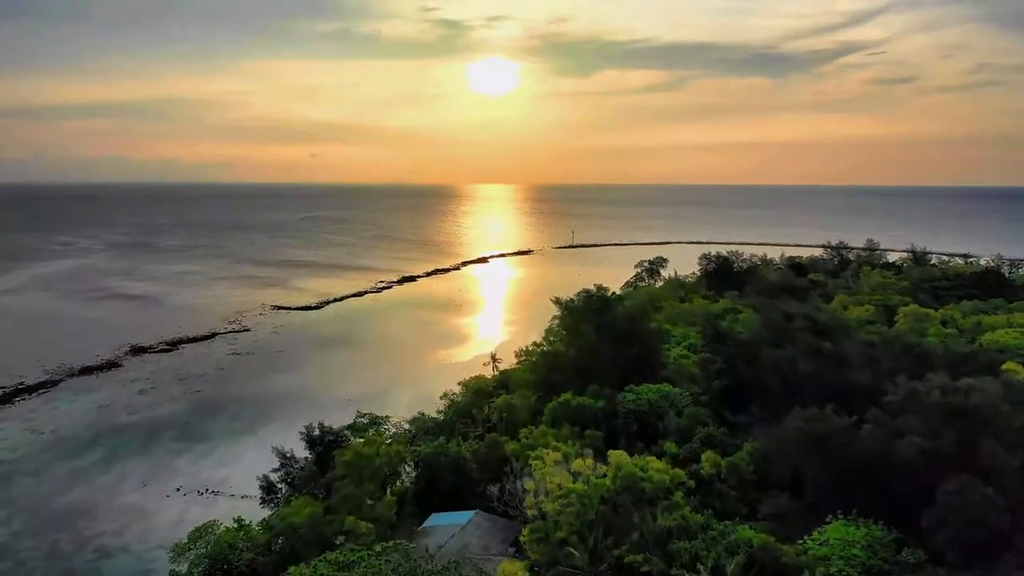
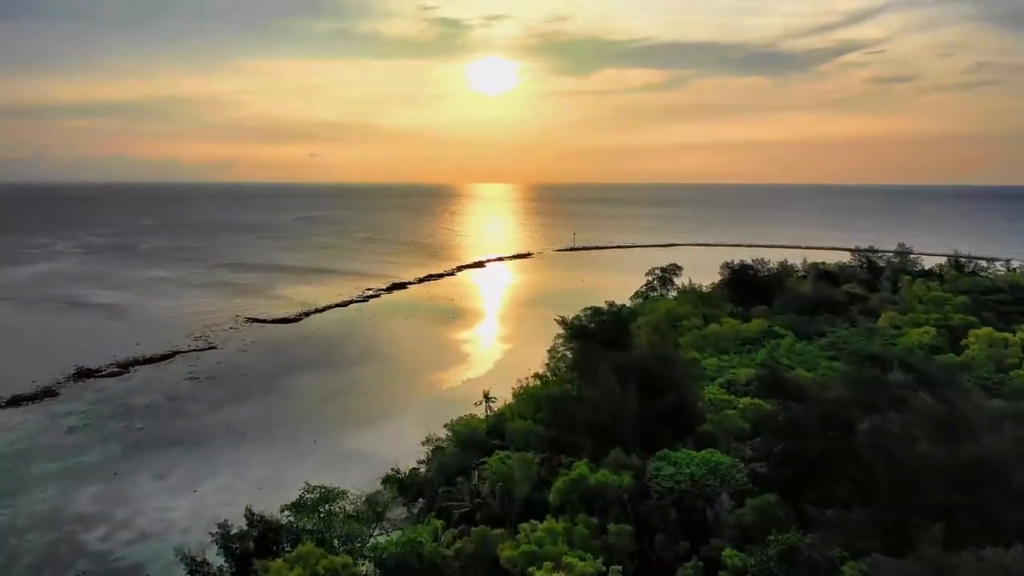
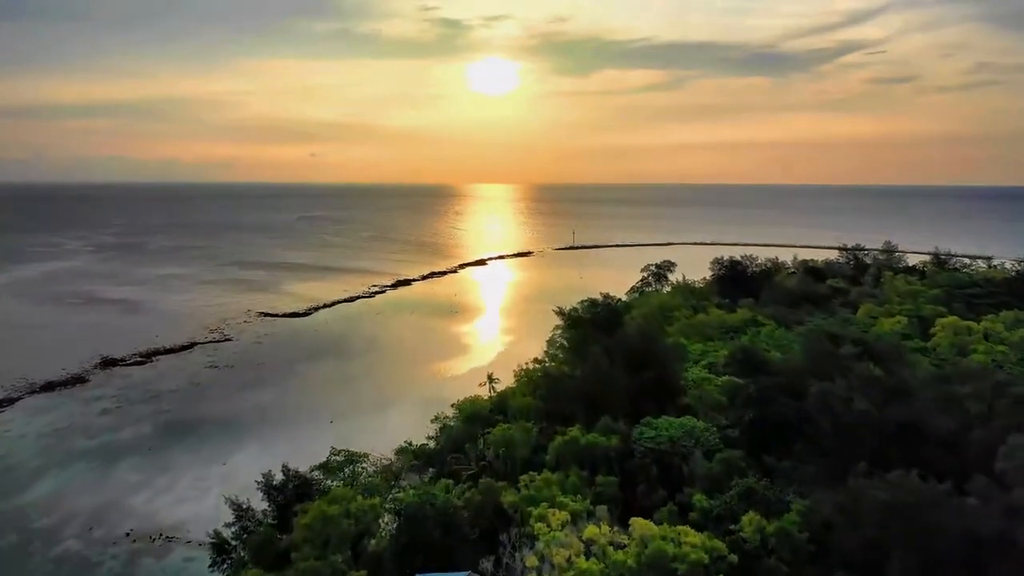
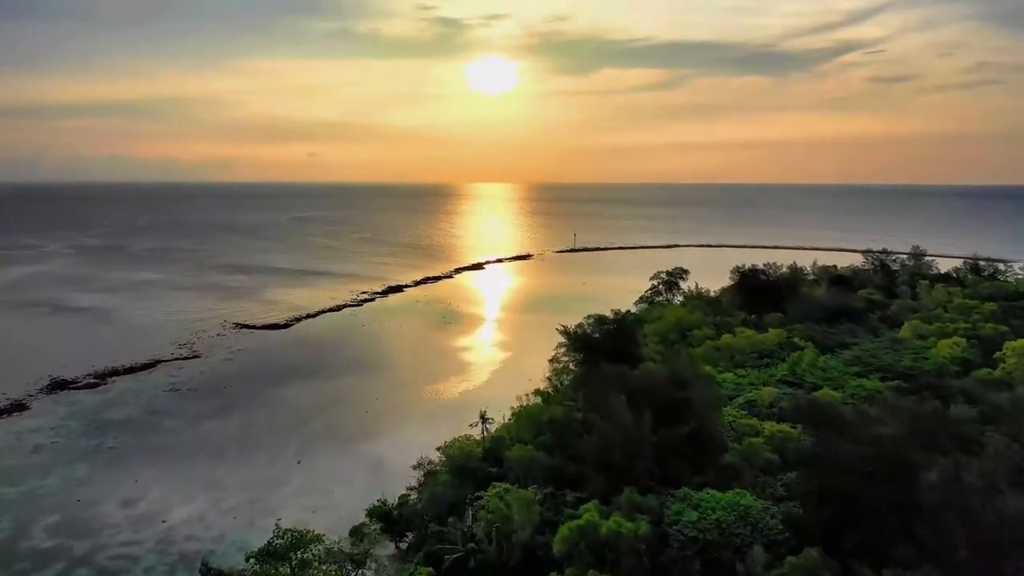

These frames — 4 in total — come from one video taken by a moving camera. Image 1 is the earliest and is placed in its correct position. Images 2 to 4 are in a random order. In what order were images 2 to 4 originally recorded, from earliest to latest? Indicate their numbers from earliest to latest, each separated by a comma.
3, 2, 4
